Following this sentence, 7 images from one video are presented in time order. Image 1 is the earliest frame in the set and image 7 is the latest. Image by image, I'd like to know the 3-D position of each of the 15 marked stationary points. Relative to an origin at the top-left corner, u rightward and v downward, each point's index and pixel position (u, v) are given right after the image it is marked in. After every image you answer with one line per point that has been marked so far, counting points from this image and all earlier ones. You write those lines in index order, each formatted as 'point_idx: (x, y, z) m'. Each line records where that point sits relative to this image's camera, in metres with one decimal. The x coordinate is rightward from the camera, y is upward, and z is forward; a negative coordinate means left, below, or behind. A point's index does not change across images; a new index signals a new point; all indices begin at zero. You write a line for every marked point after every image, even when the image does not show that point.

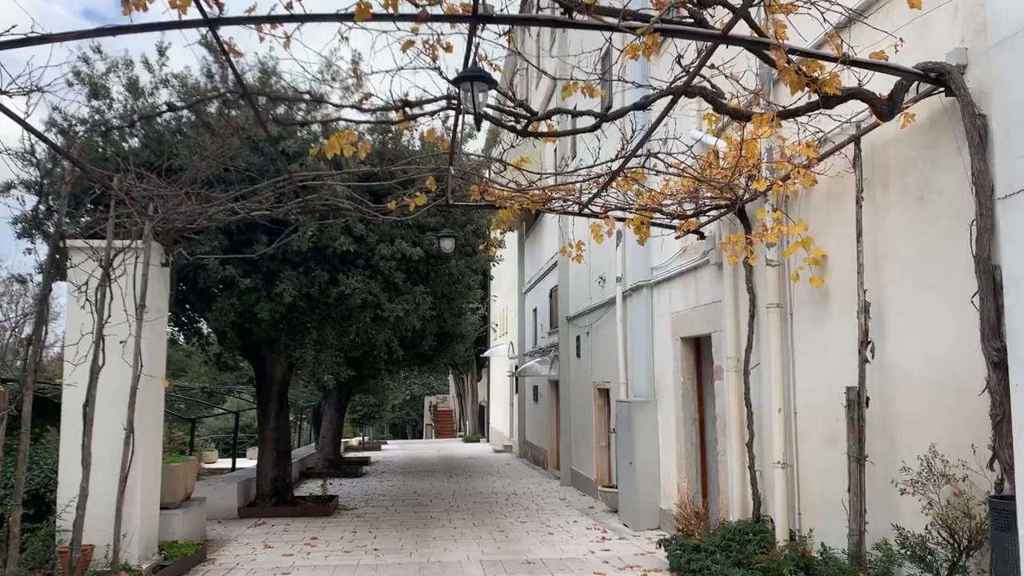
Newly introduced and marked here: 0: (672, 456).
0: (+1.7, -1.8, +8.7) m
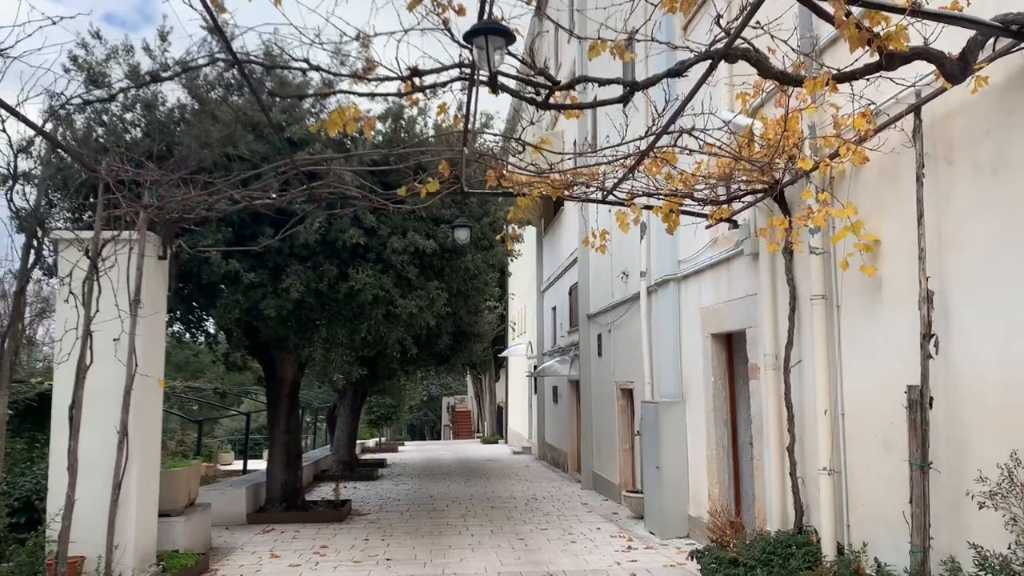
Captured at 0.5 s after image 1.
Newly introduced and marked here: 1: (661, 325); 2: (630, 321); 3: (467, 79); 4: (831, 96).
0: (+1.9, -1.7, +8.2) m
1: (+1.7, -0.4, +9.3) m
2: (+1.6, -0.4, +10.9) m
3: (-0.2, +1.1, +4.5) m
4: (+2.1, +1.3, +5.5) m
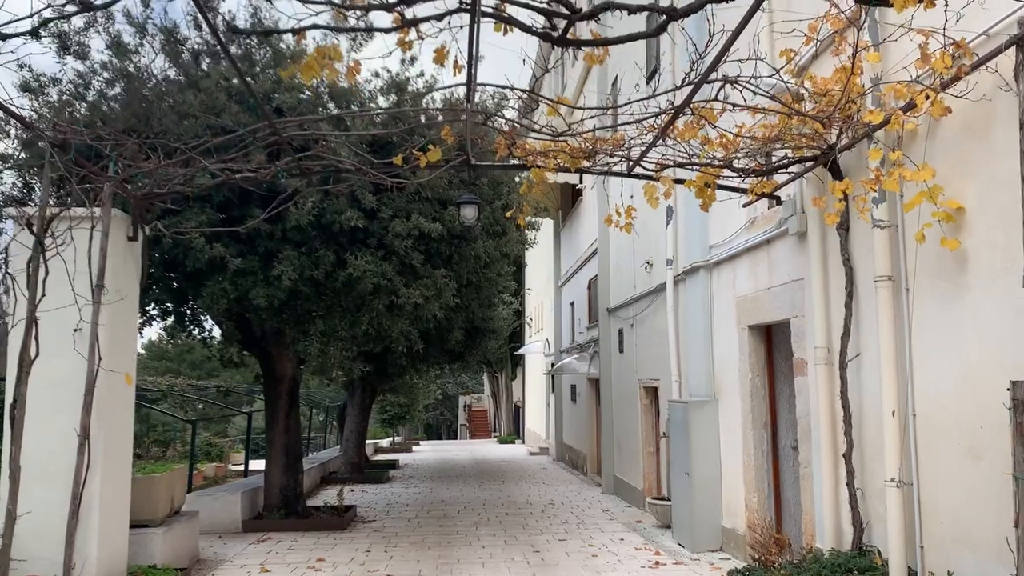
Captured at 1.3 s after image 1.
0: (+2.0, -1.6, +7.4) m
1: (+1.8, -0.3, +8.5) m
2: (+1.7, -0.3, +10.1) m
3: (-0.2, +1.2, +3.7) m
4: (+2.2, +1.4, +4.6) m
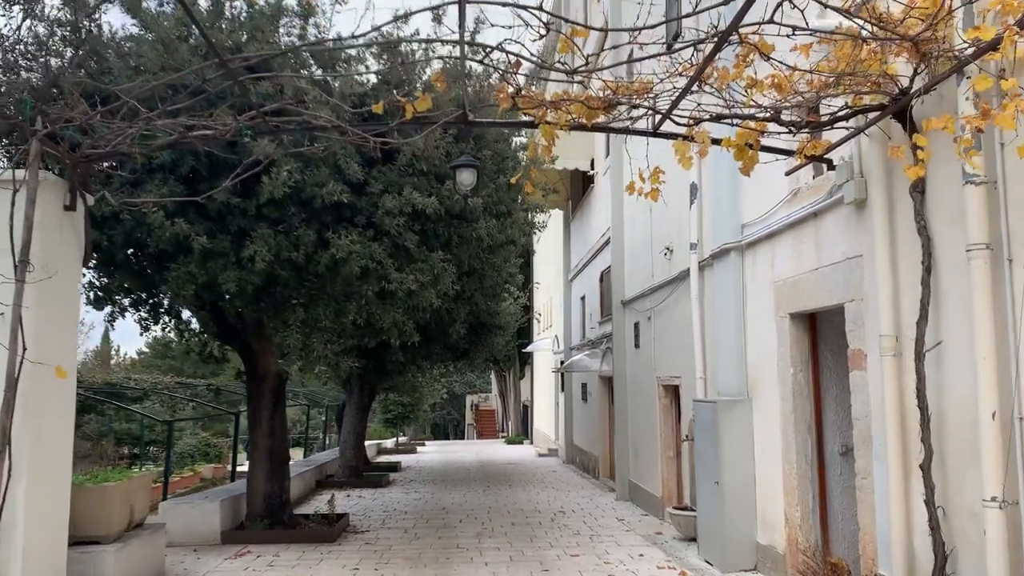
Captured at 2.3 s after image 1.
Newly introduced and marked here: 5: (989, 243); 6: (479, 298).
0: (+2.1, -1.5, +6.4) m
1: (+1.9, -0.2, +7.6) m
2: (+1.8, -0.2, +9.1) m
3: (-0.2, +1.4, +2.8) m
4: (+2.2, +1.5, +3.7) m
5: (+2.2, +0.2, +3.8) m
6: (-0.4, -0.1, +9.8) m
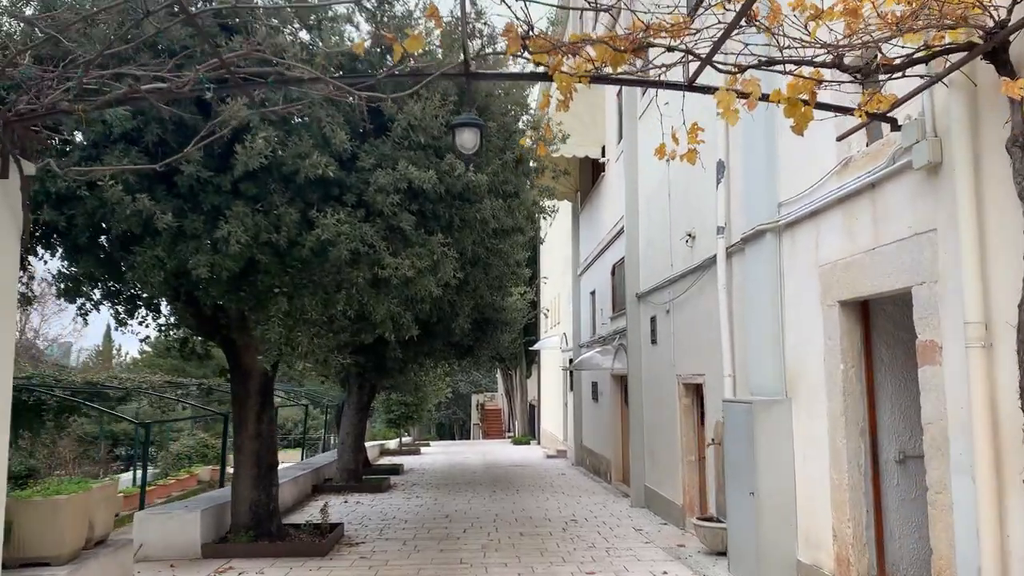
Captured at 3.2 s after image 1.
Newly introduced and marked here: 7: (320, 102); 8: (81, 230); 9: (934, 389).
0: (+2.1, -1.4, +5.6) m
1: (+2.0, -0.1, +6.8) m
2: (+1.9, -0.1, +8.3) m
3: (-0.2, +1.5, +2.0) m
4: (+2.2, +1.6, +2.9) m
5: (+2.2, +0.3, +3.0) m
6: (-0.3, 0.0, +9.1) m
7: (-1.4, +1.3, +5.9) m
8: (-3.2, +0.4, +6.1) m
9: (+2.2, -0.5, +4.3) m
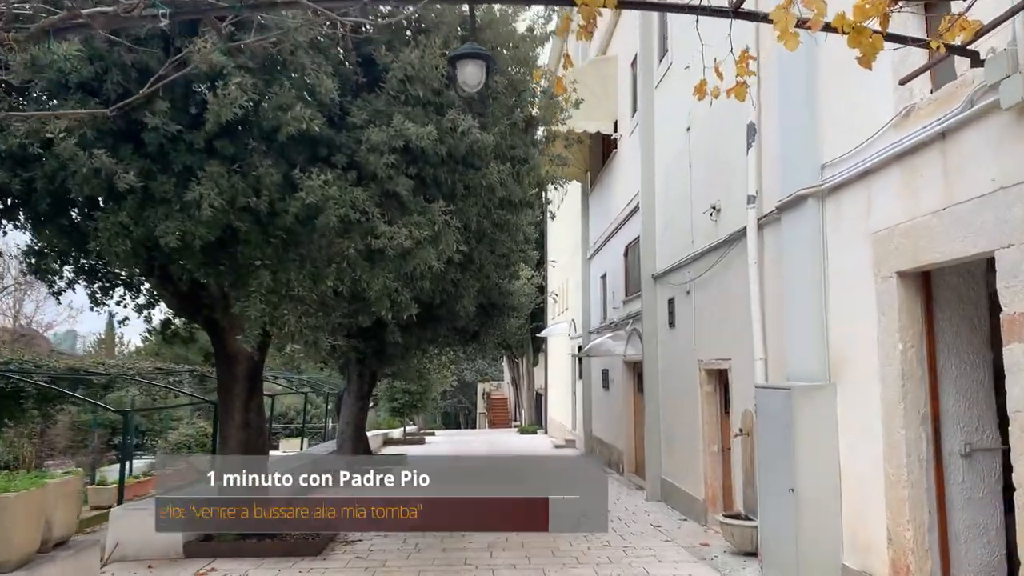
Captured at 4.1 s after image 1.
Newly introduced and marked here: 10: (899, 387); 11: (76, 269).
0: (+2.2, -1.2, +5.0) m
1: (+2.0, +0.1, +6.1) m
2: (+2.0, +0.1, +7.7) m
3: (-0.1, +1.6, +1.3) m
4: (+2.3, +1.8, +2.2) m
5: (+2.3, +0.5, +2.3) m
6: (-0.2, +0.2, +8.4) m
7: (-1.3, +1.5, +5.2) m
8: (-3.1, +0.6, +5.4) m
9: (+2.3, -0.4, +3.6) m
10: (+2.2, -0.6, +4.7) m
11: (-3.7, +0.2, +6.9) m
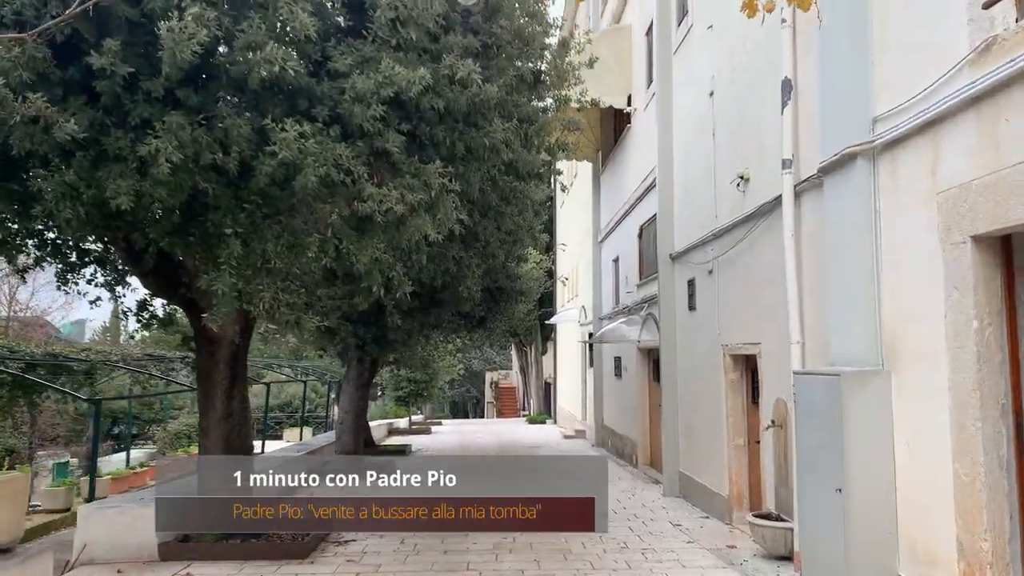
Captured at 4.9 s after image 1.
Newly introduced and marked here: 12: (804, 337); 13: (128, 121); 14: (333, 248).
0: (+2.2, -1.0, +4.2) m
1: (+2.1, +0.3, +5.4) m
2: (+2.0, +0.3, +6.9) m
3: (-0.1, +1.7, +0.6) m
4: (+2.3, +1.9, +1.5) m
5: (+2.3, +0.6, +1.6) m
6: (-0.2, +0.4, +7.7) m
7: (-1.3, +1.7, +4.5) m
8: (-3.1, +0.8, +4.8) m
9: (+2.3, -0.2, +2.9) m
10: (+2.2, -0.4, +4.0) m
11: (-3.6, +0.3, +6.3) m
12: (+2.1, -0.3, +5.8) m
13: (-2.1, +0.9, +4.5) m
14: (-1.1, +0.2, +5.1) m
